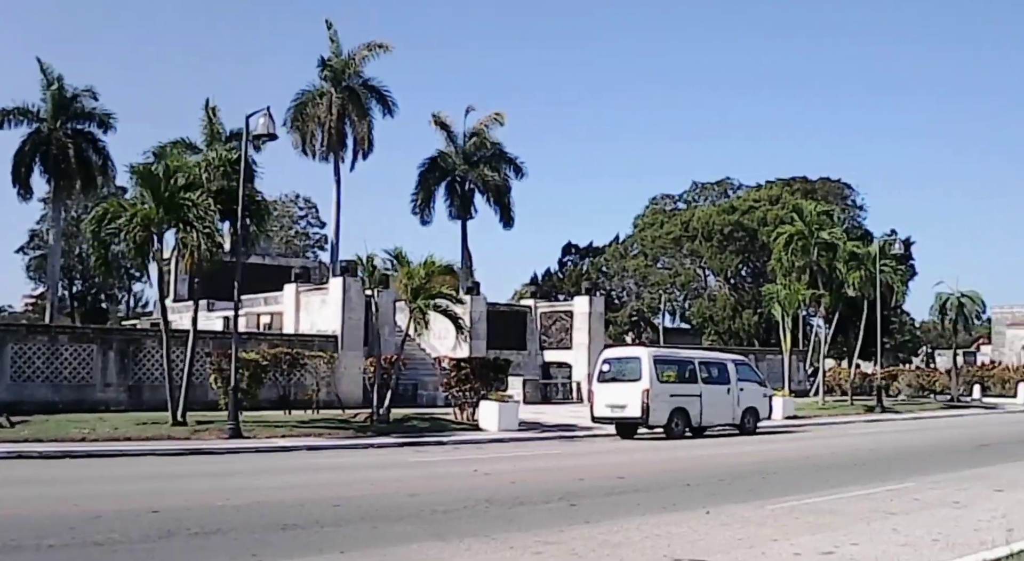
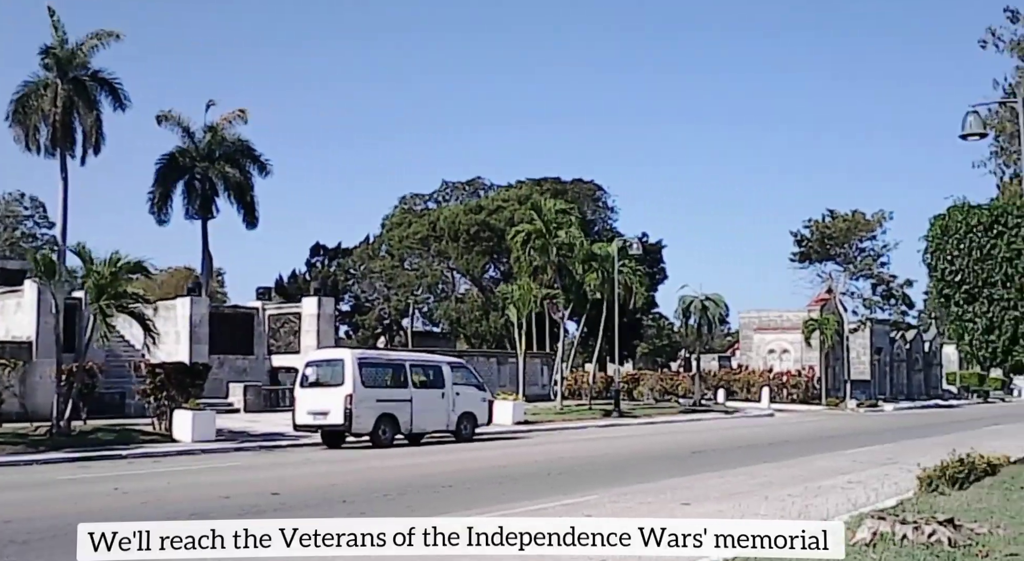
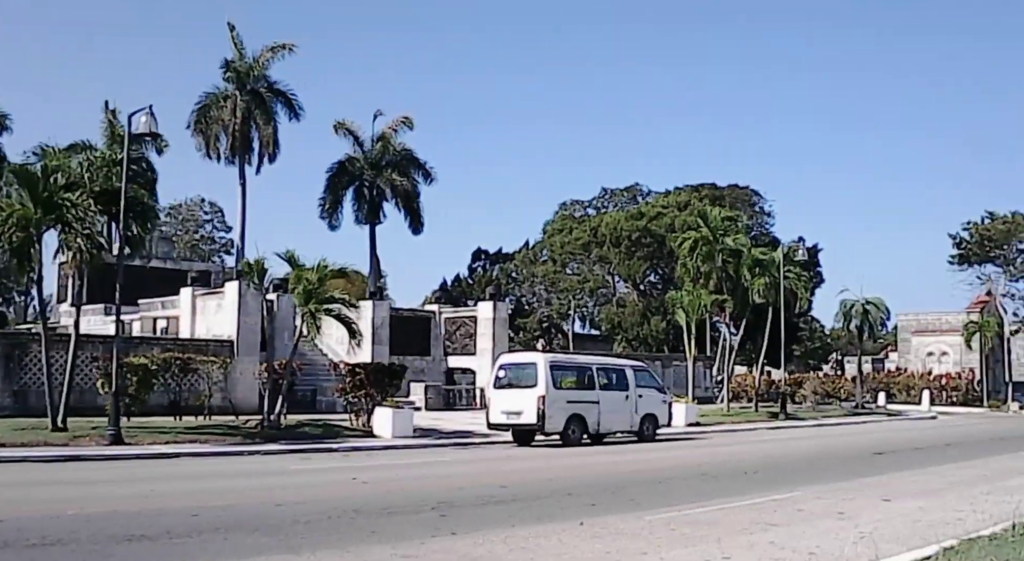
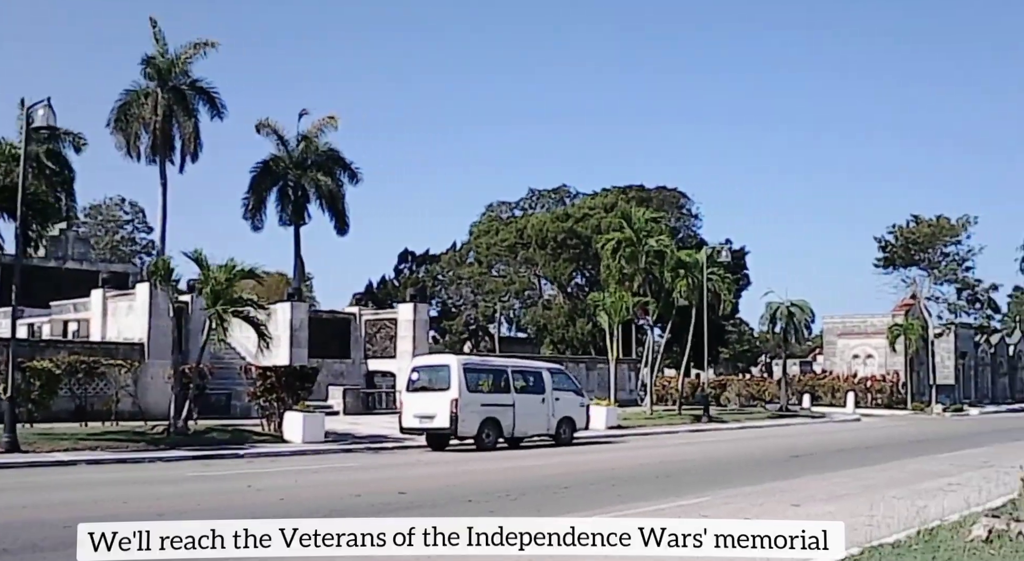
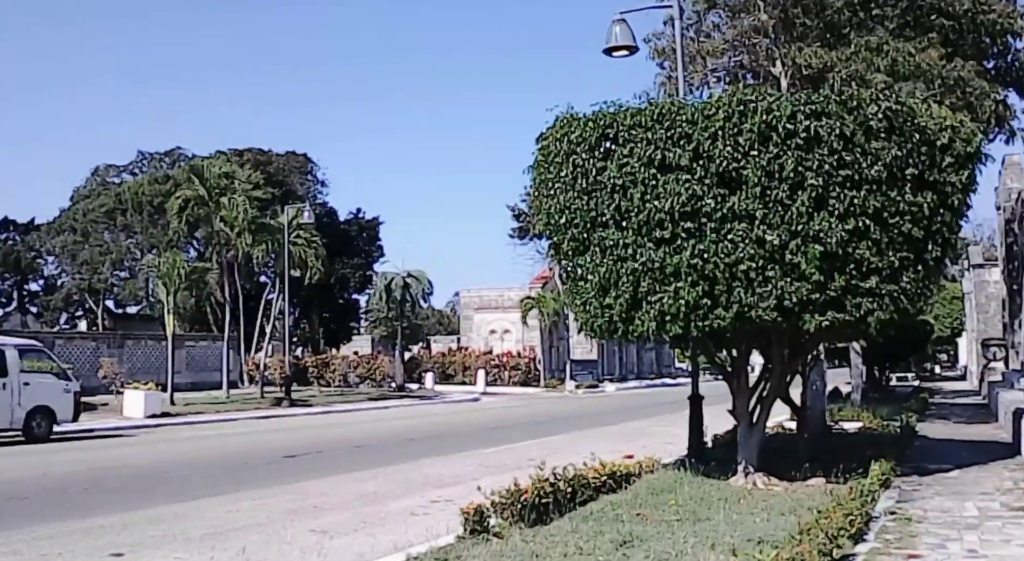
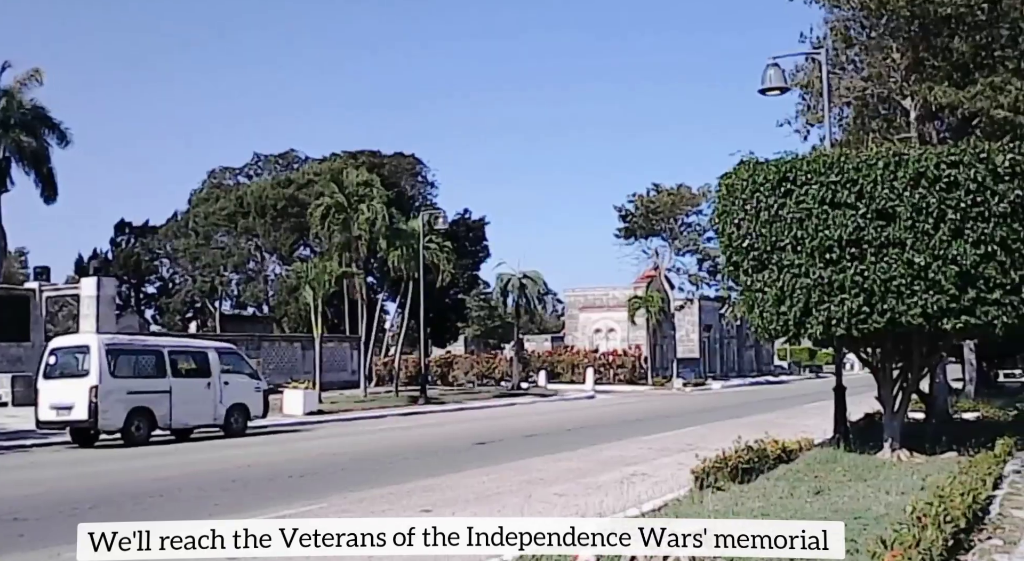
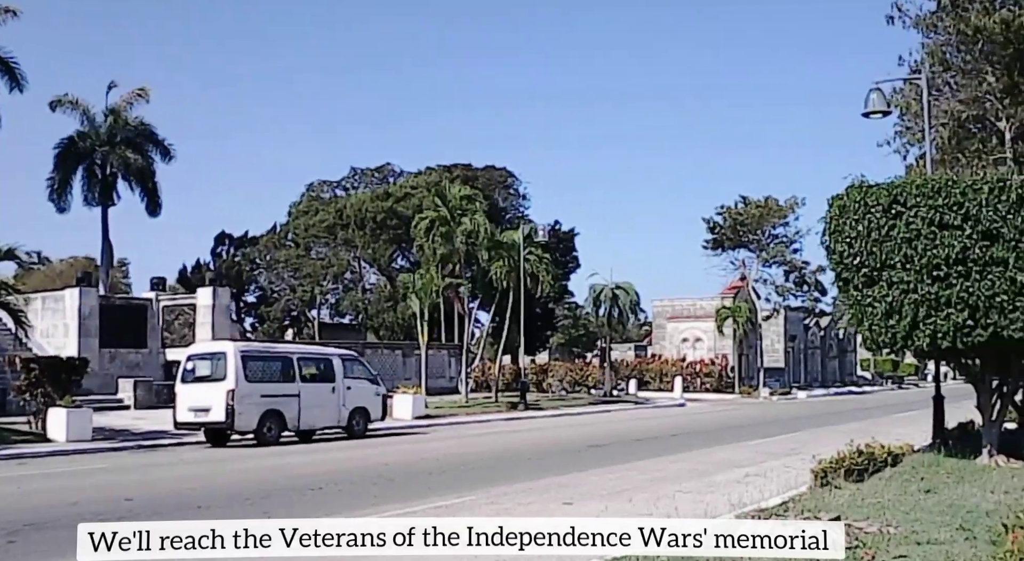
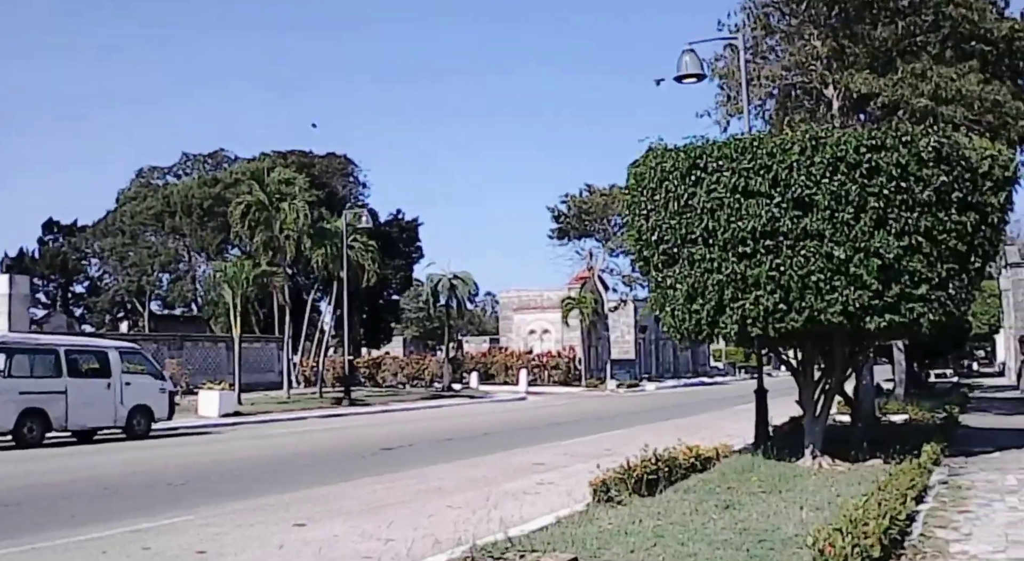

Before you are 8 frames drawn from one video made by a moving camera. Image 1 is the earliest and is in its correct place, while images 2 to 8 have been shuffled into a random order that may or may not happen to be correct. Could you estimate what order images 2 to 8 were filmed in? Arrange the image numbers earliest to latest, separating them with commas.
3, 4, 2, 7, 6, 8, 5
